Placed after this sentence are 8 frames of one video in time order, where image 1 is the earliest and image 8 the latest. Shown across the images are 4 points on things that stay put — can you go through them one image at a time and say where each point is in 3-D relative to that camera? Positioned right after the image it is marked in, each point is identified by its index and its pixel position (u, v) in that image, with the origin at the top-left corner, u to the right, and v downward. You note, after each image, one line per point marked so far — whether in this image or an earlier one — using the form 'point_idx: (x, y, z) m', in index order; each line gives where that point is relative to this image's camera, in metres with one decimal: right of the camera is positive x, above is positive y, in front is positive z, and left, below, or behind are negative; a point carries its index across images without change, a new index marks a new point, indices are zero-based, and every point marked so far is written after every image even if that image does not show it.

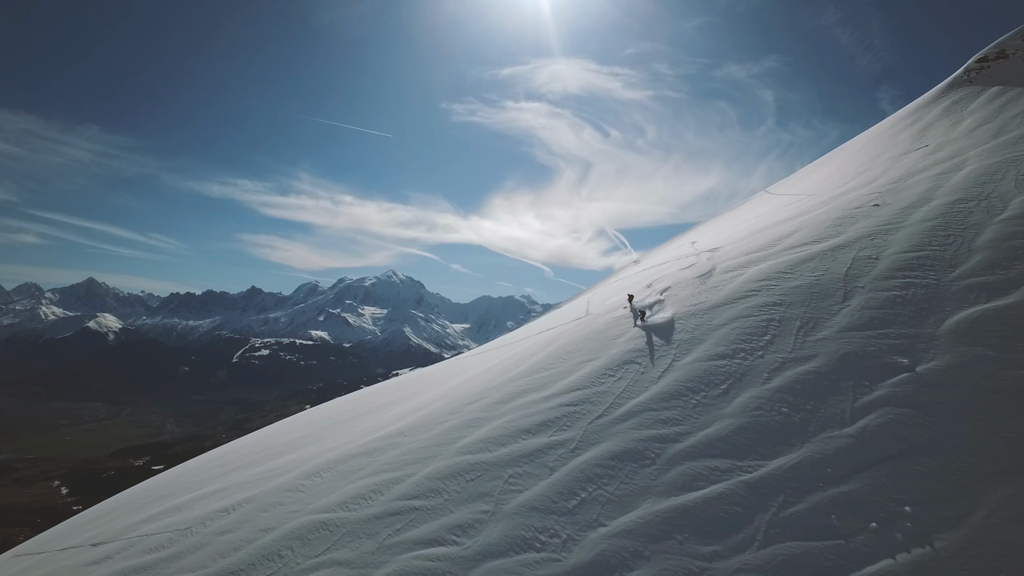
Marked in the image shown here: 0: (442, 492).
0: (-0.8, -2.7, +6.3) m
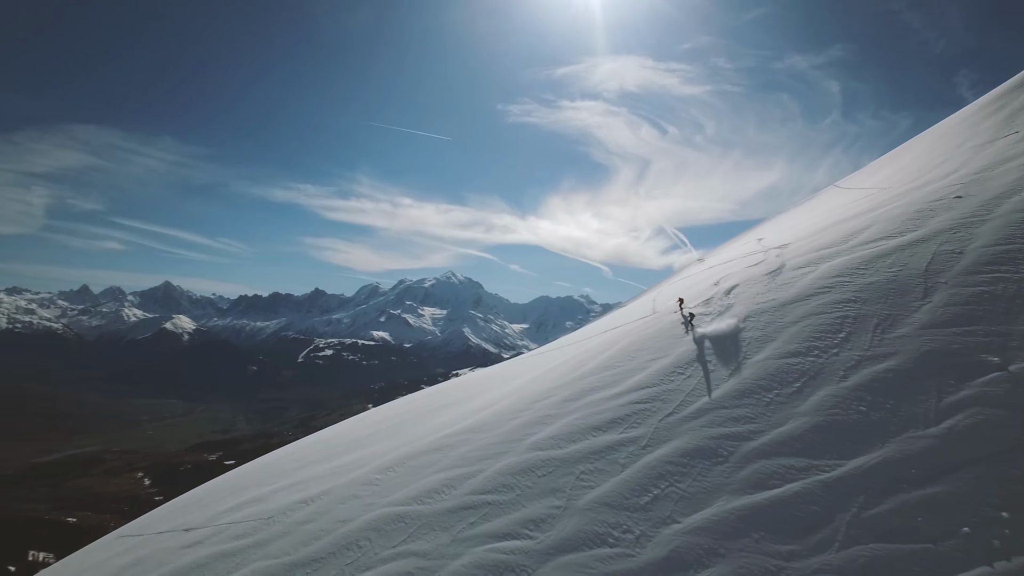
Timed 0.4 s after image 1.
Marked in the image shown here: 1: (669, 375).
0: (+0.1, -2.7, +6.5) m
1: (+2.7, -1.3, +7.6) m
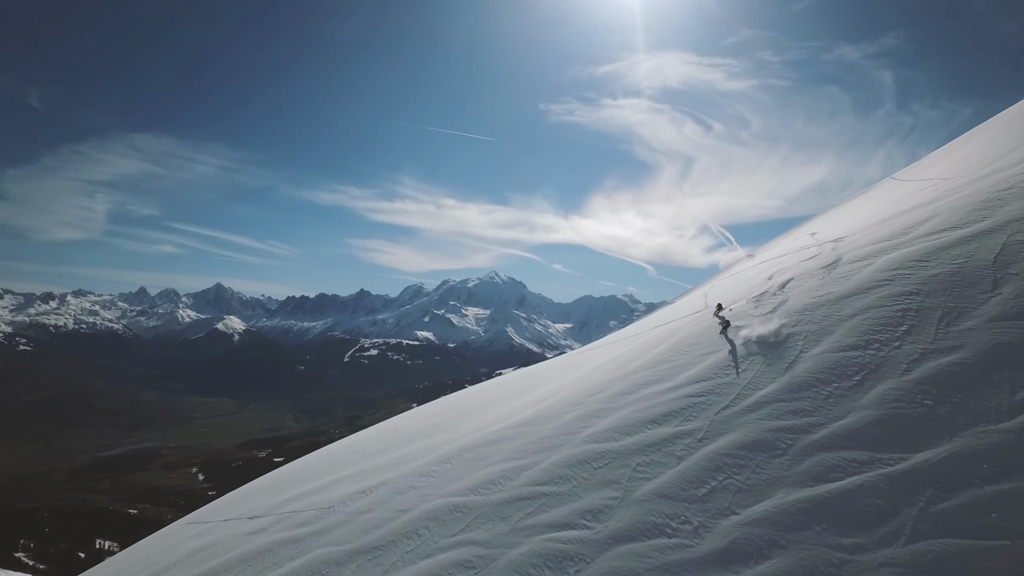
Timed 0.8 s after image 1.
0: (+0.9, -2.6, +6.7) m
1: (+3.5, -1.3, +7.6) m
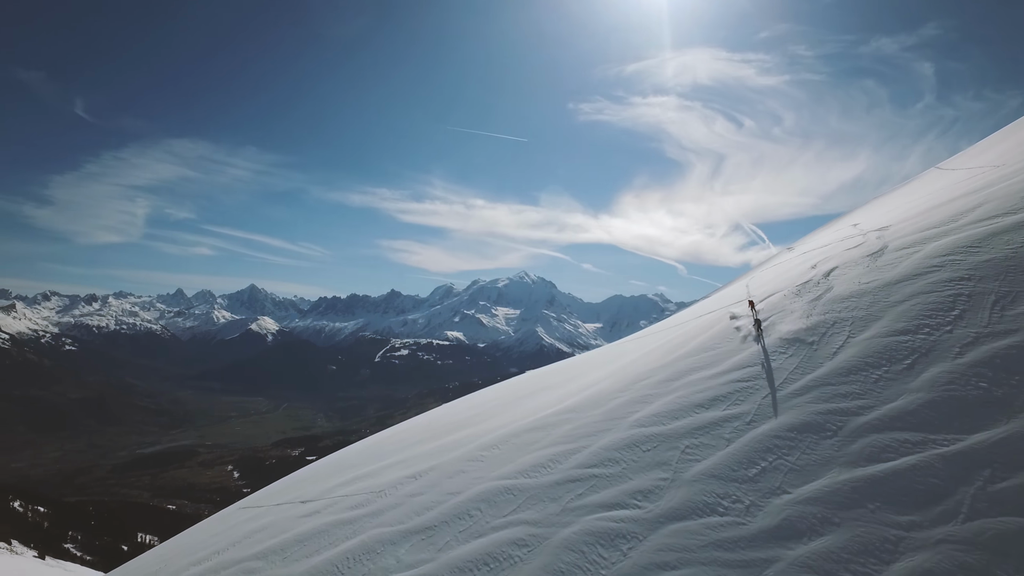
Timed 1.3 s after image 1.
0: (+1.6, -2.4, +6.9) m
1: (+4.3, -1.1, +7.6) m
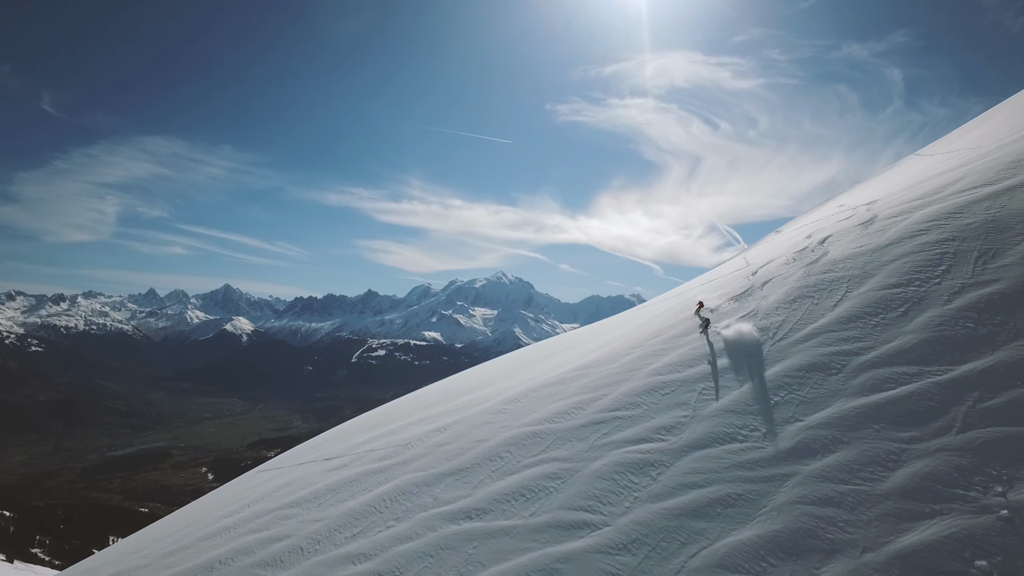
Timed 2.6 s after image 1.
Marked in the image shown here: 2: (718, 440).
0: (+2.0, -1.8, +7.4) m
1: (+4.7, -0.4, +8.2) m
2: (+2.7, -2.0, +6.2) m
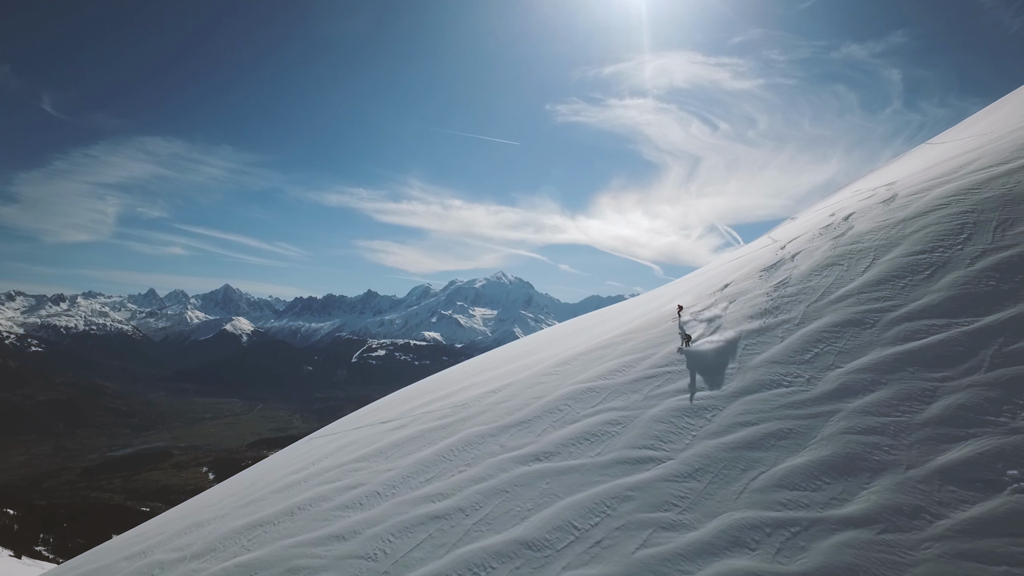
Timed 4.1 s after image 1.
0: (+3.0, -1.2, +8.0) m
1: (+5.7, +0.2, +8.9) m
2: (+3.7, -1.4, +6.8) m
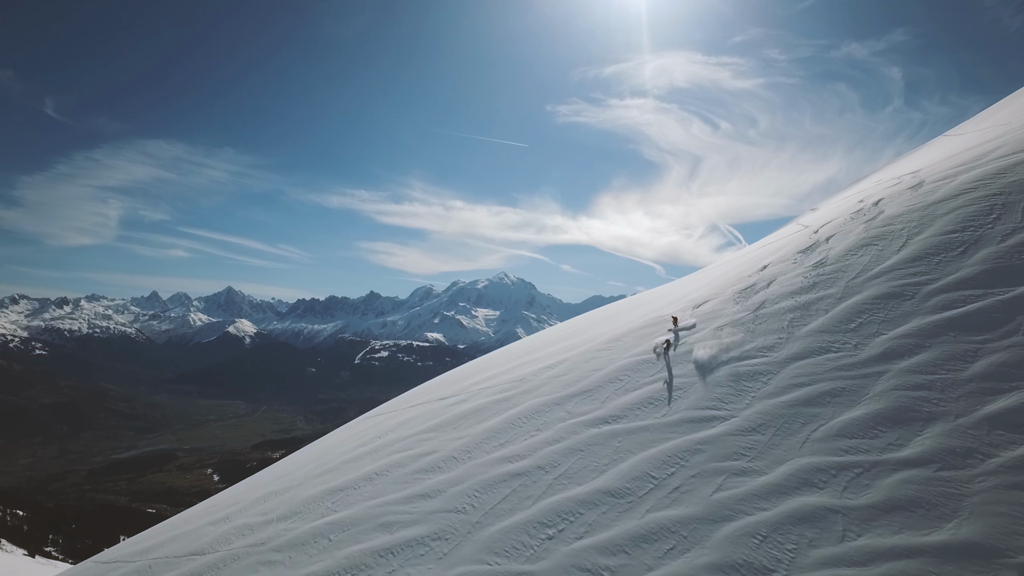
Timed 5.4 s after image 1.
0: (+4.2, -0.8, +8.6) m
1: (+6.8, +0.6, +9.5) m
2: (+4.9, -1.0, +7.4) m
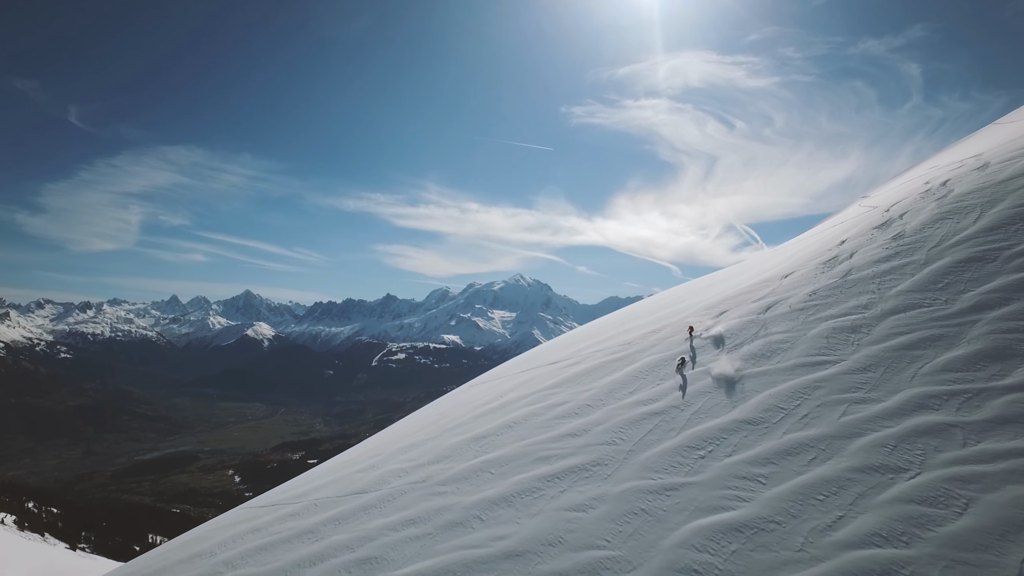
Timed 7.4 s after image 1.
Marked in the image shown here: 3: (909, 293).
0: (+6.7, -0.2, +9.8) m
1: (+9.4, +1.2, +10.6) m
2: (+7.4, -0.4, +8.6) m
3: (+7.7, -0.1, +8.9) m
